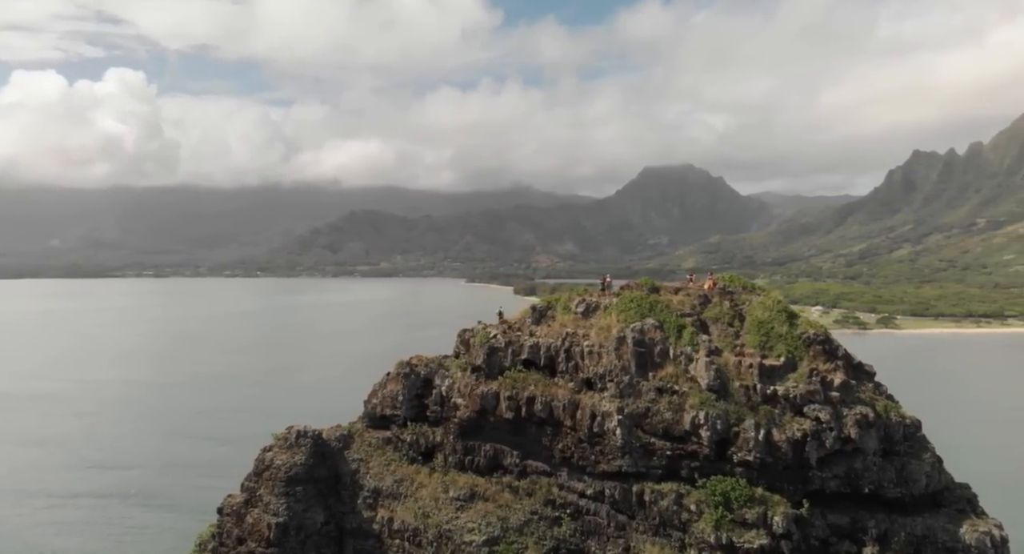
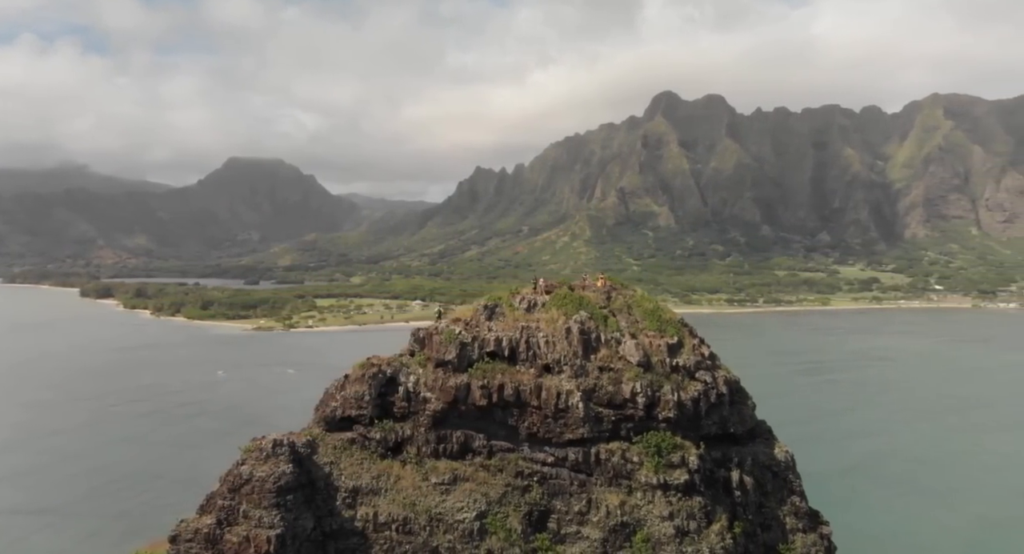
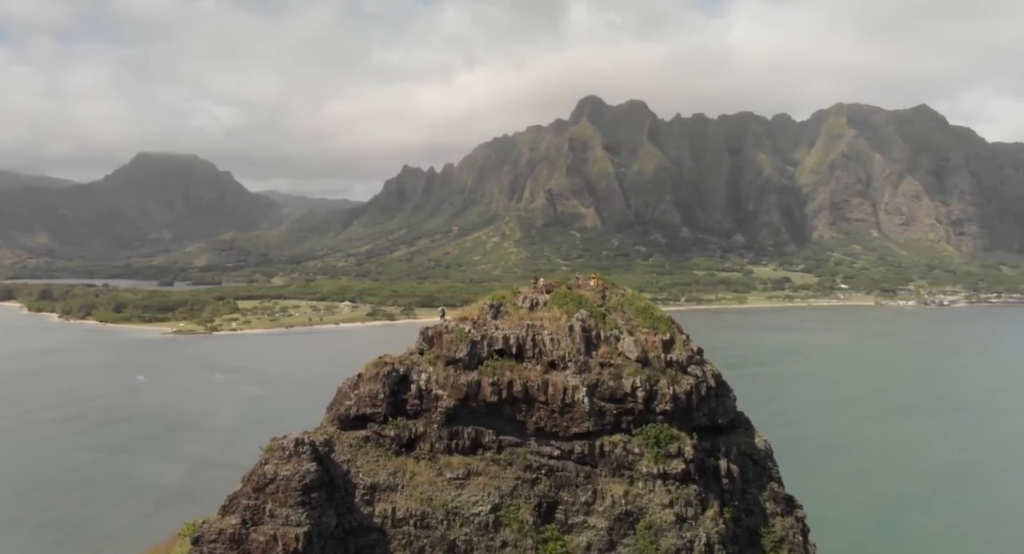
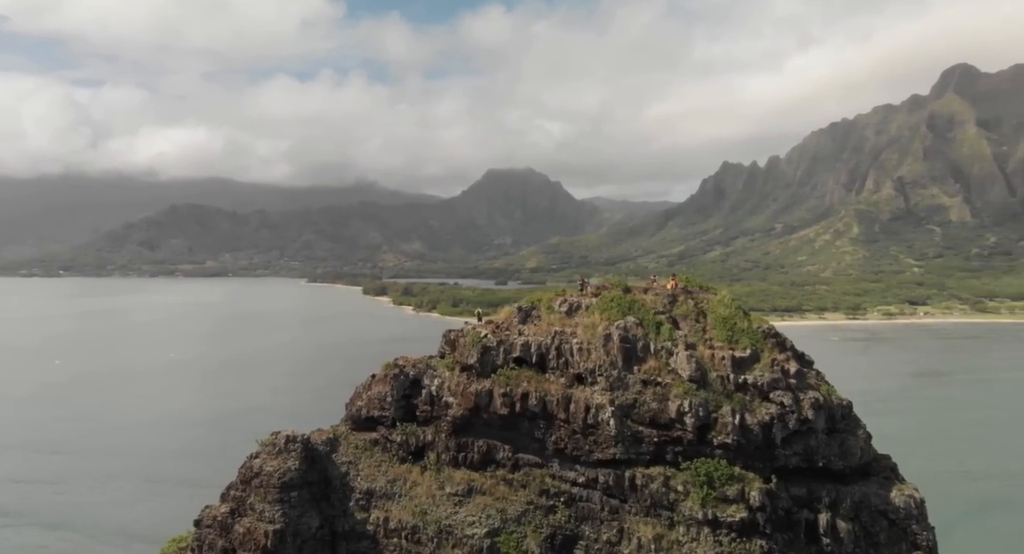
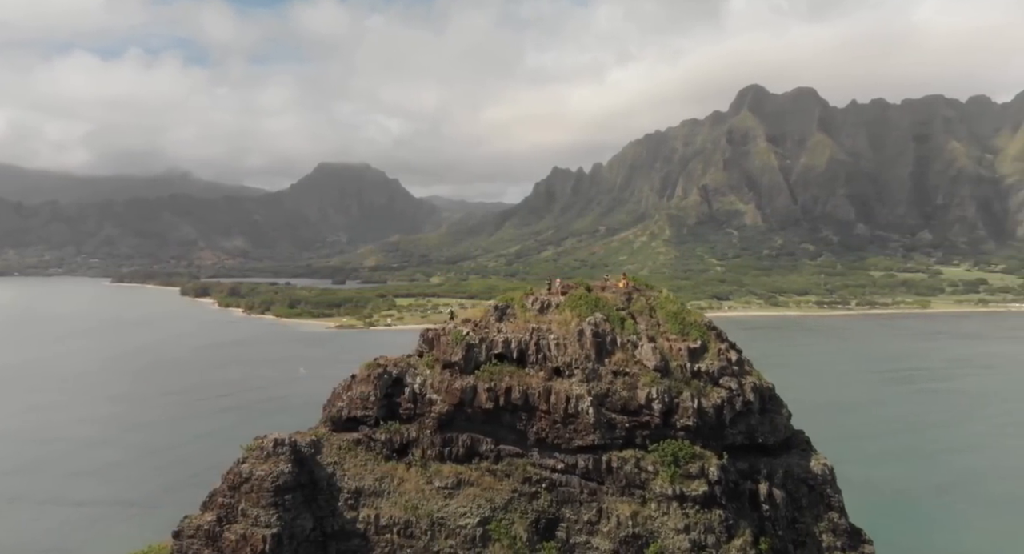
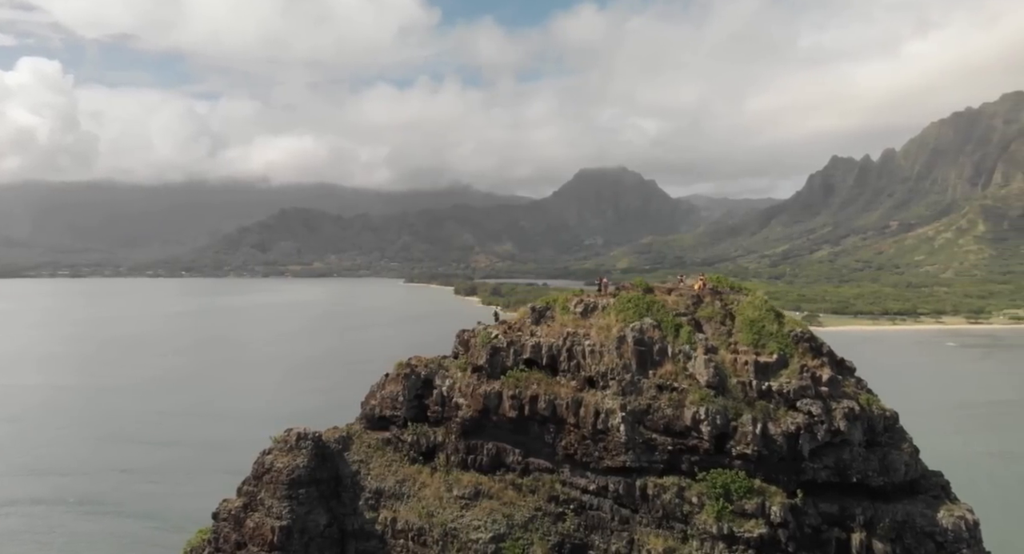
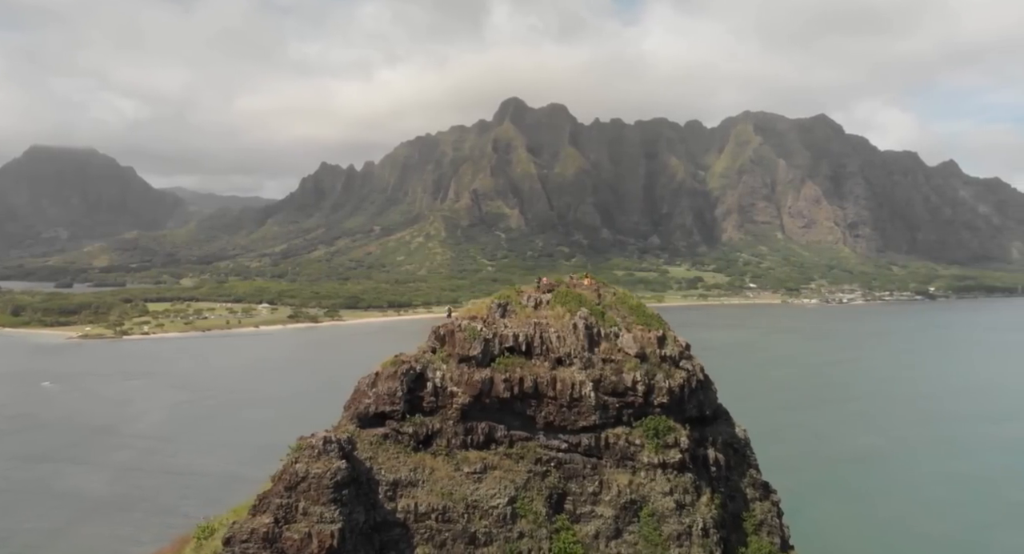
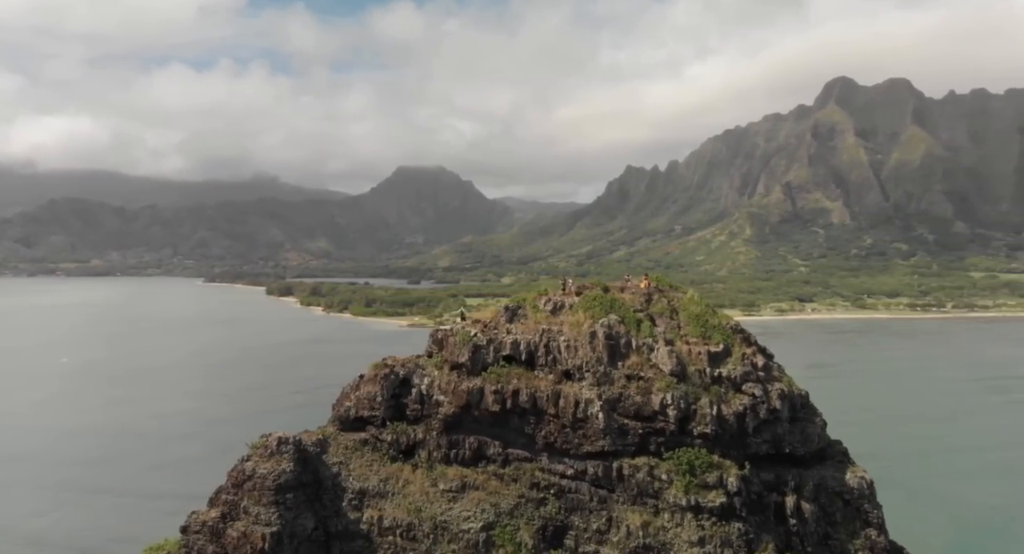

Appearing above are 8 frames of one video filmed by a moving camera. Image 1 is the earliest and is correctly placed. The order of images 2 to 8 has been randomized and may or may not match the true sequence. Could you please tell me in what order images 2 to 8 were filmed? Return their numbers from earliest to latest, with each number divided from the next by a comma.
6, 4, 8, 5, 2, 3, 7
